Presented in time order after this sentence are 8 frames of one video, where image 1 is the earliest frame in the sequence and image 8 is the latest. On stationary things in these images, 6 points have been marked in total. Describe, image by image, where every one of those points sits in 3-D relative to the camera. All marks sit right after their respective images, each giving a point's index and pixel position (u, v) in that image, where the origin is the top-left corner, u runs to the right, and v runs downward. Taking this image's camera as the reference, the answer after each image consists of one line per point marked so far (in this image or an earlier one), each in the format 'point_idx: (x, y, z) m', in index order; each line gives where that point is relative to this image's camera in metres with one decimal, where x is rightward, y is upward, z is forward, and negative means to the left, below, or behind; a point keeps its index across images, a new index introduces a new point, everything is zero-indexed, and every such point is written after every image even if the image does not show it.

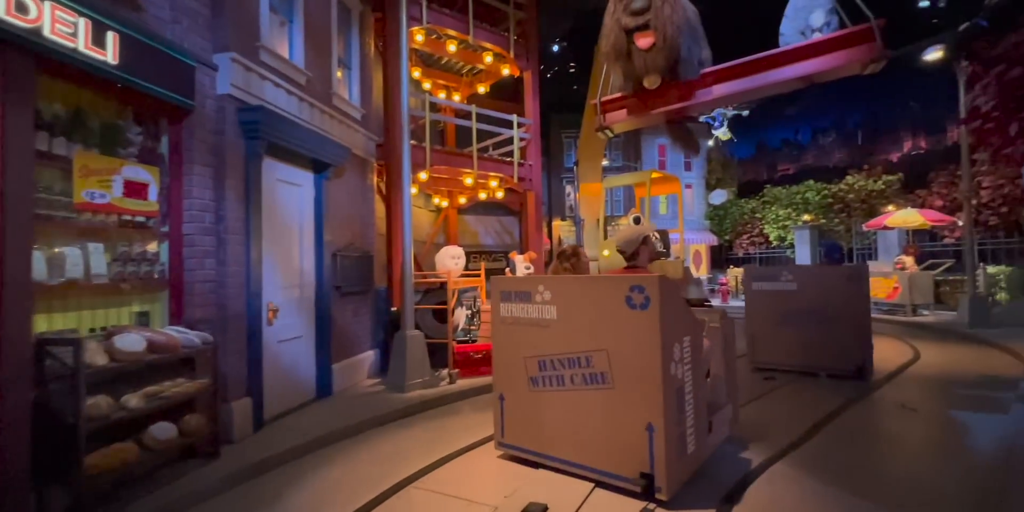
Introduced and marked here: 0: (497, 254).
0: (-0.4, 0.0, +11.3) m
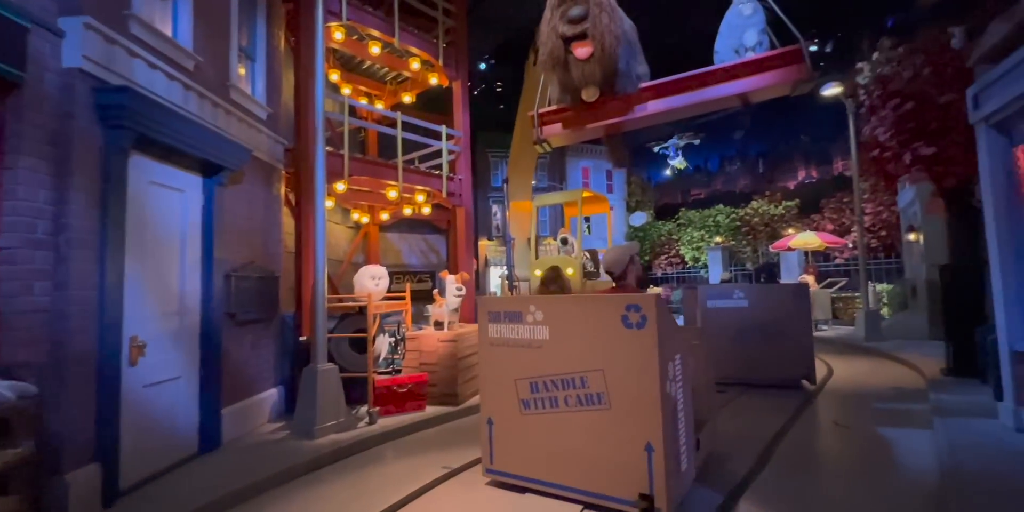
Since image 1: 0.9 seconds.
0: (-2.0, -0.4, +10.6) m
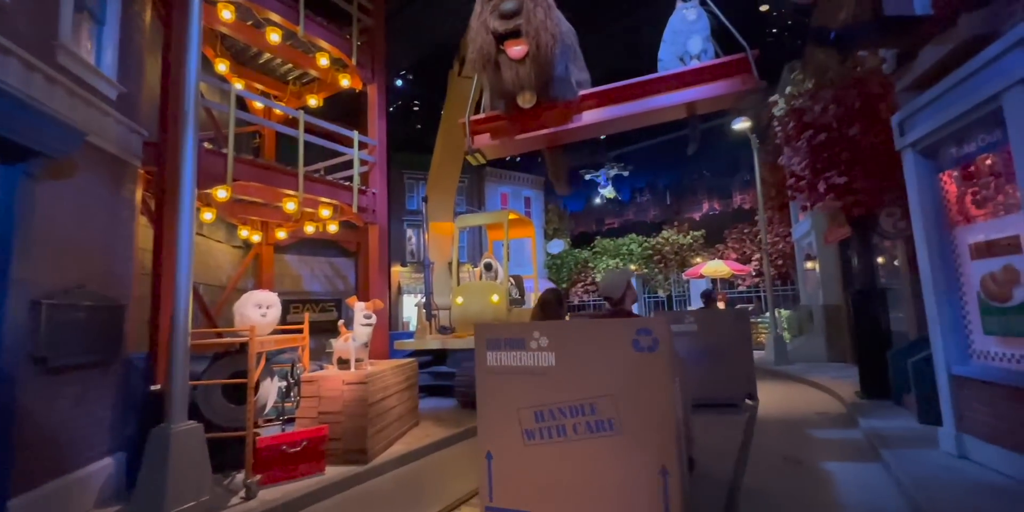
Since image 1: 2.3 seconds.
0: (-3.7, -0.9, +9.3) m
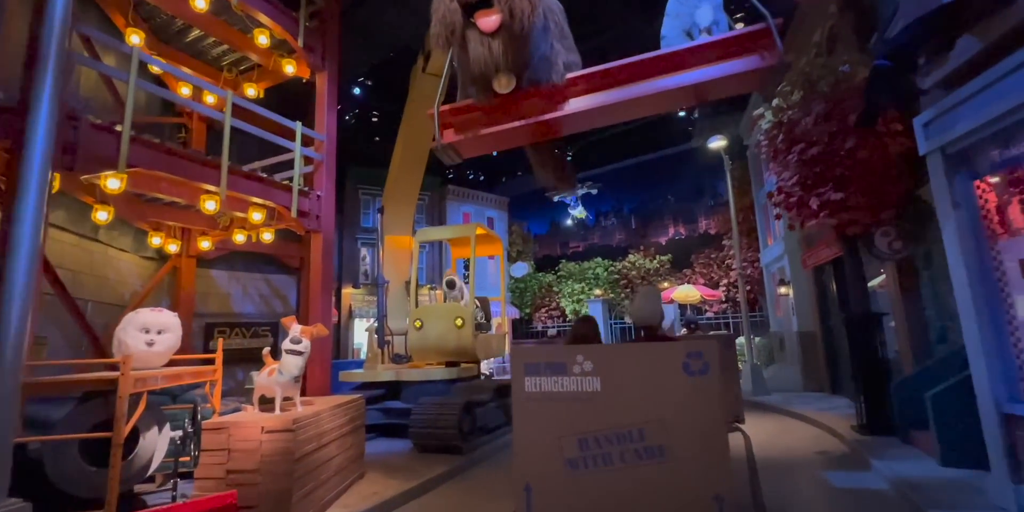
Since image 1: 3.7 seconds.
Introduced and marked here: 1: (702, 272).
0: (-4.3, -1.2, +8.1) m
1: (+6.3, -0.5, +15.7) m
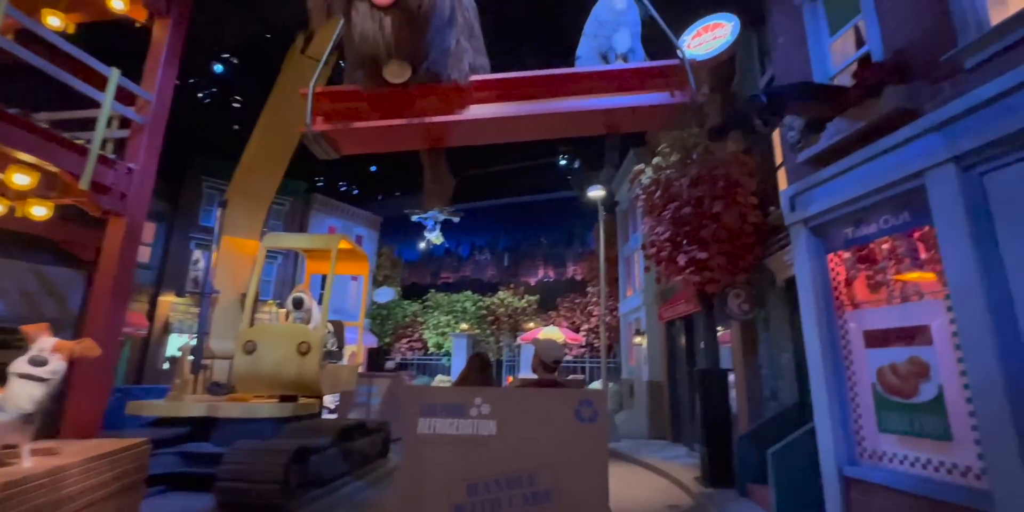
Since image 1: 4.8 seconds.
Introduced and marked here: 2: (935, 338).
0: (-6.3, -1.0, +6.0) m
1: (+1.8, -2.0, +16.2) m
2: (+2.9, -0.6, +3.2) m
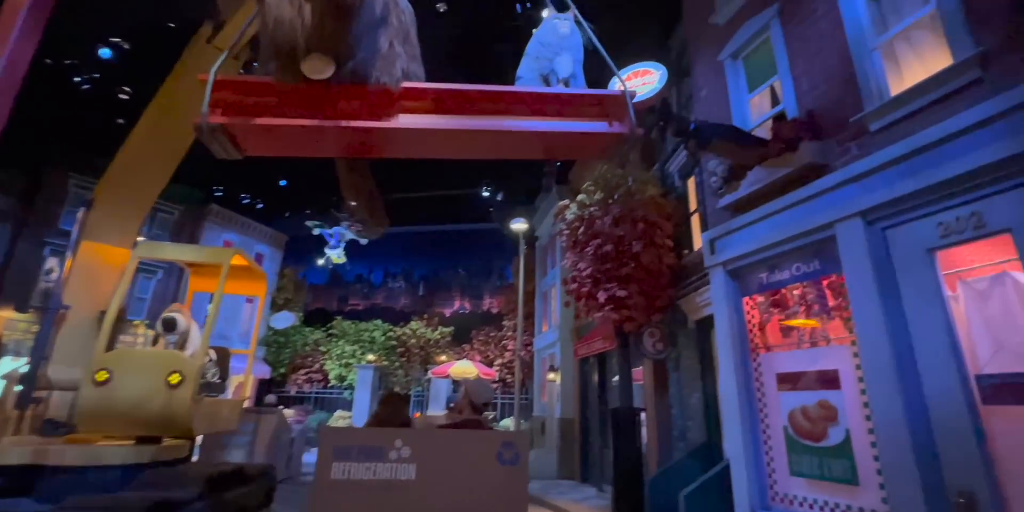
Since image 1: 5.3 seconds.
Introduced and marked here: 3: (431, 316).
0: (-7.2, -0.9, +4.4) m
1: (-1.1, -3.1, +15.8) m
2: (+2.3, -0.9, +3.3) m
3: (-2.9, -2.2, +17.2) m
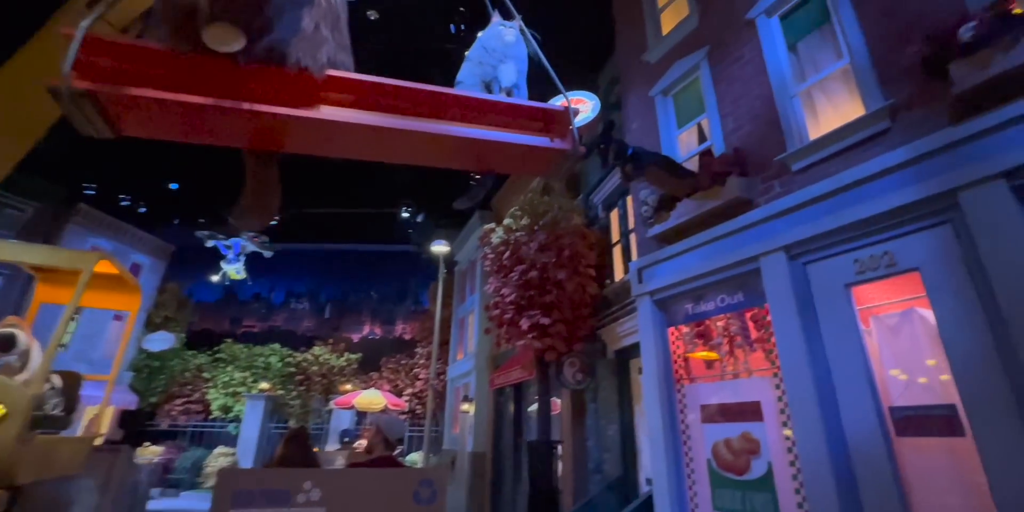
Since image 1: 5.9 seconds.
0: (-7.7, -0.7, +2.8) m
1: (-3.9, -3.8, +14.9) m
2: (+1.8, -1.1, +3.4) m
3: (-5.9, -2.9, +16.0) m
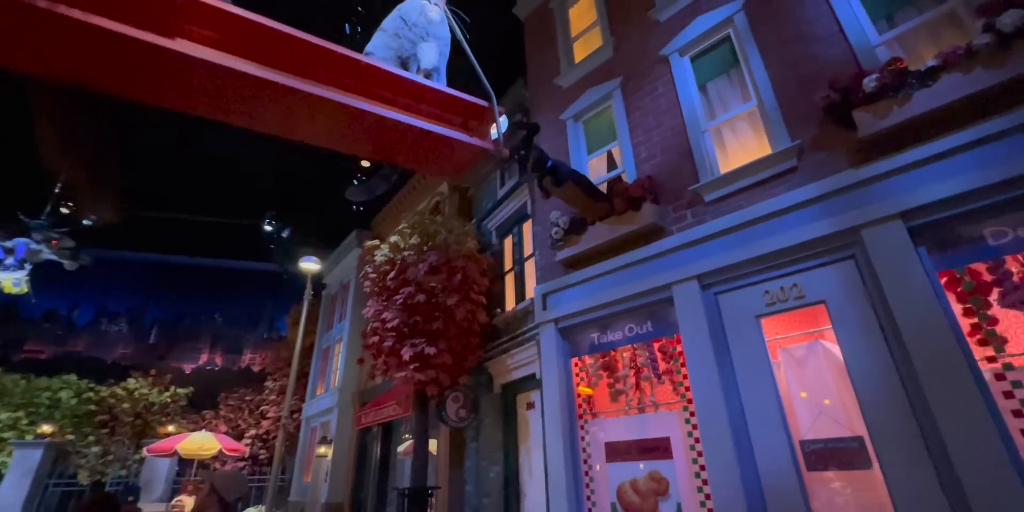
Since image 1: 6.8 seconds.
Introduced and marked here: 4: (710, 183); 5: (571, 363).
0: (-7.9, -0.1, +0.2) m
1: (-7.6, -4.3, +12.6) m
2: (+1.1, -1.3, +3.2) m
3: (-9.8, -3.3, +13.2) m
4: (+1.4, +0.5, +3.4) m
5: (+0.5, -0.9, +4.0) m
